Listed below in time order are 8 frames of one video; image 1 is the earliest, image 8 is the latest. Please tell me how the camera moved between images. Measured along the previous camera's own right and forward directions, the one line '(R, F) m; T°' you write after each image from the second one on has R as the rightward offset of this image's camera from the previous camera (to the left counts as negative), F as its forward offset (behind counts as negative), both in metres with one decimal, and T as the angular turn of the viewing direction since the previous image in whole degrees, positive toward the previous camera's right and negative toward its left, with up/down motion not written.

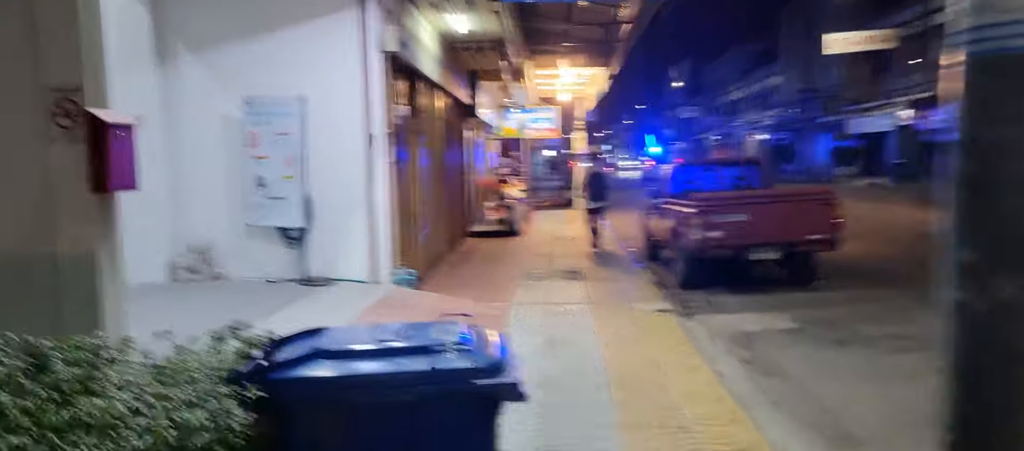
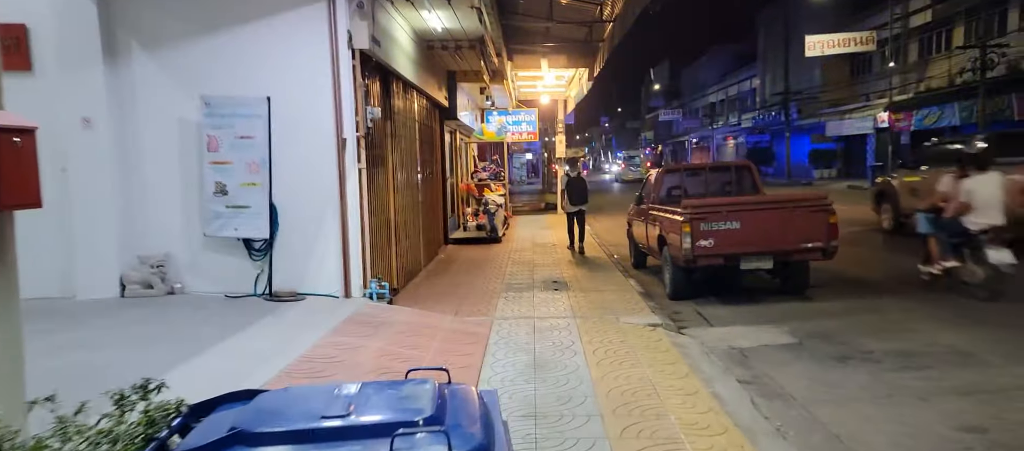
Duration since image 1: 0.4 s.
(0.0, +0.5) m; +2°
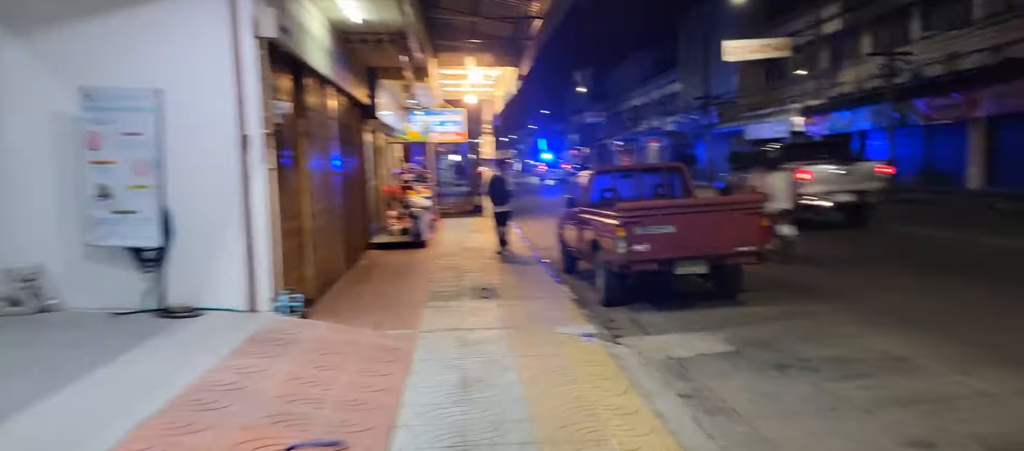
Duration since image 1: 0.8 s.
(0.0, +0.5) m; +6°
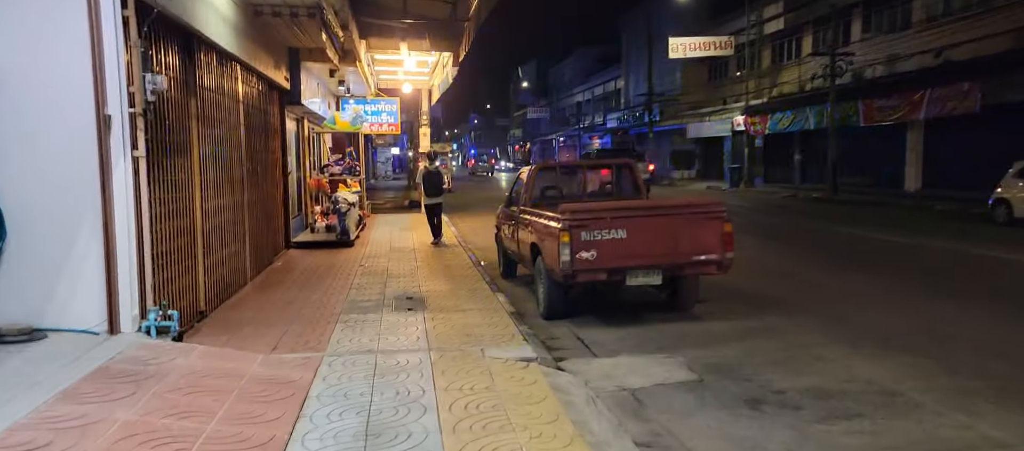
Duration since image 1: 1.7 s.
(+0.1, +1.1) m; +5°
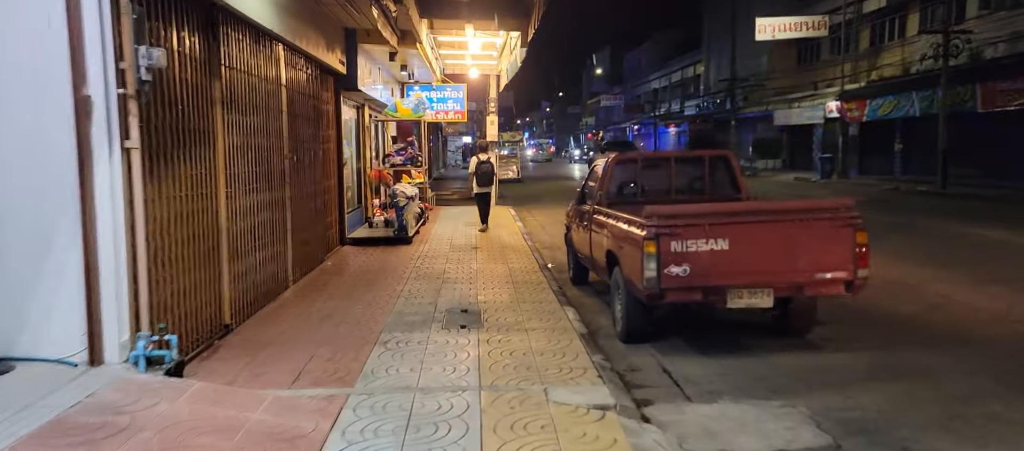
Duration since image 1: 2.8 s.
(0.0, +1.3) m; -6°
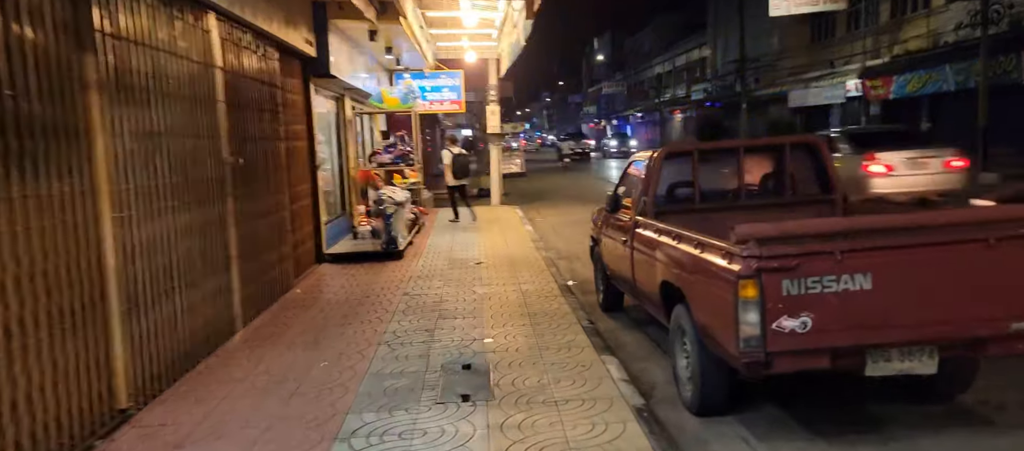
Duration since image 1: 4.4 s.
(-0.1, +2.1) m; 0°
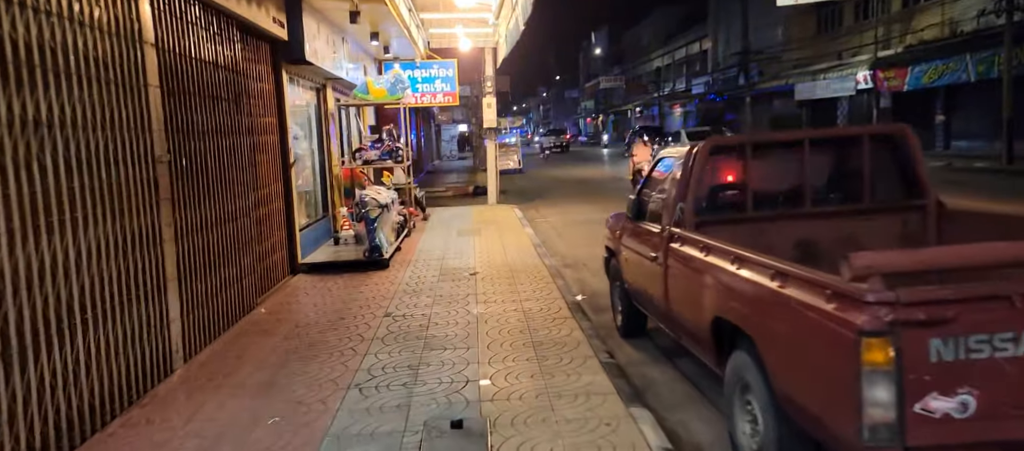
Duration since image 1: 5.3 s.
(0.0, +1.3) m; 0°
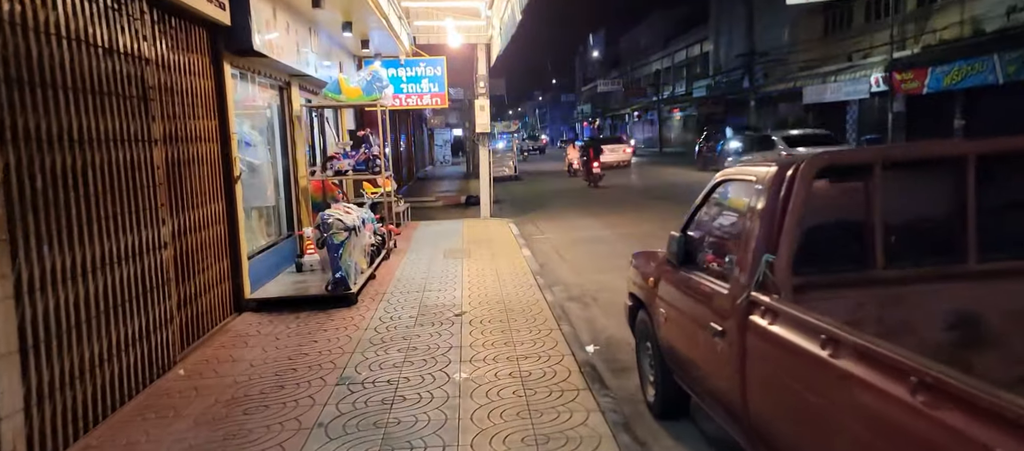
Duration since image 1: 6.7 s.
(0.0, +1.7) m; 0°
